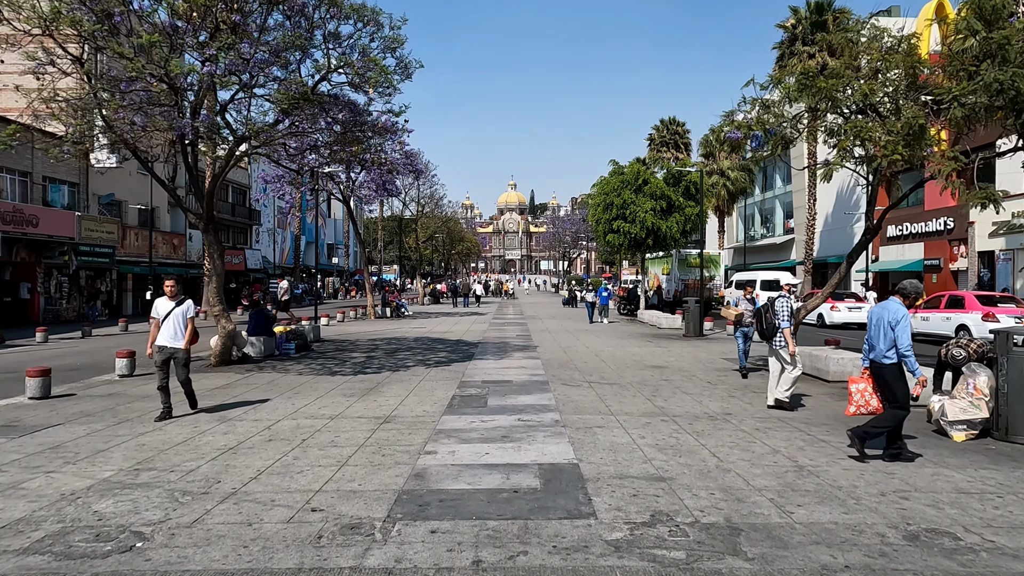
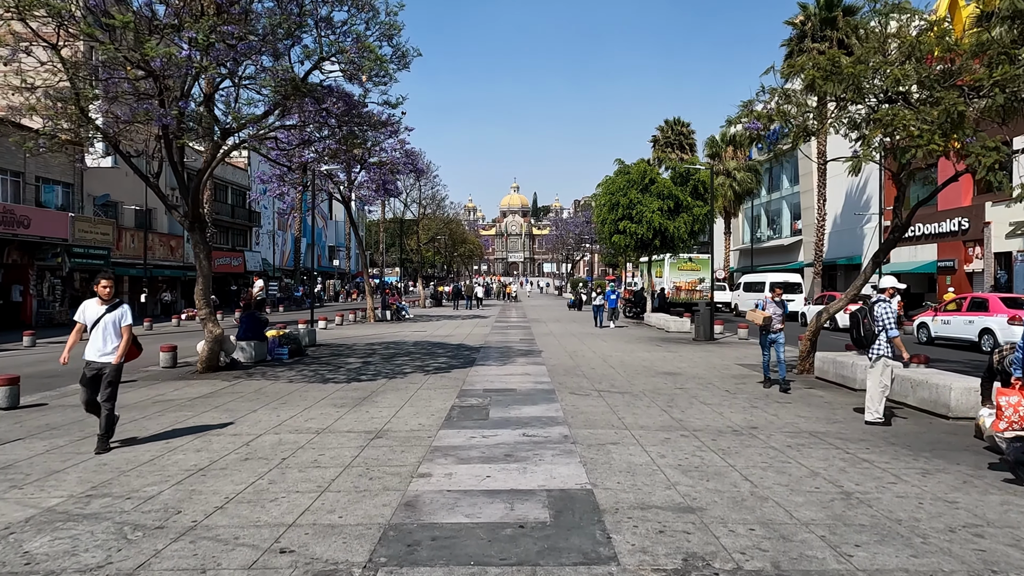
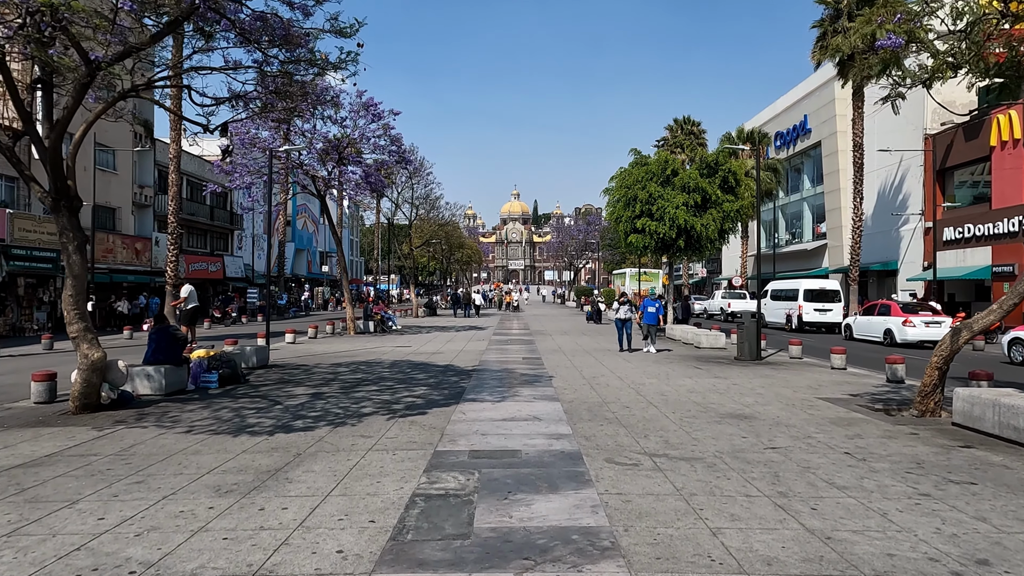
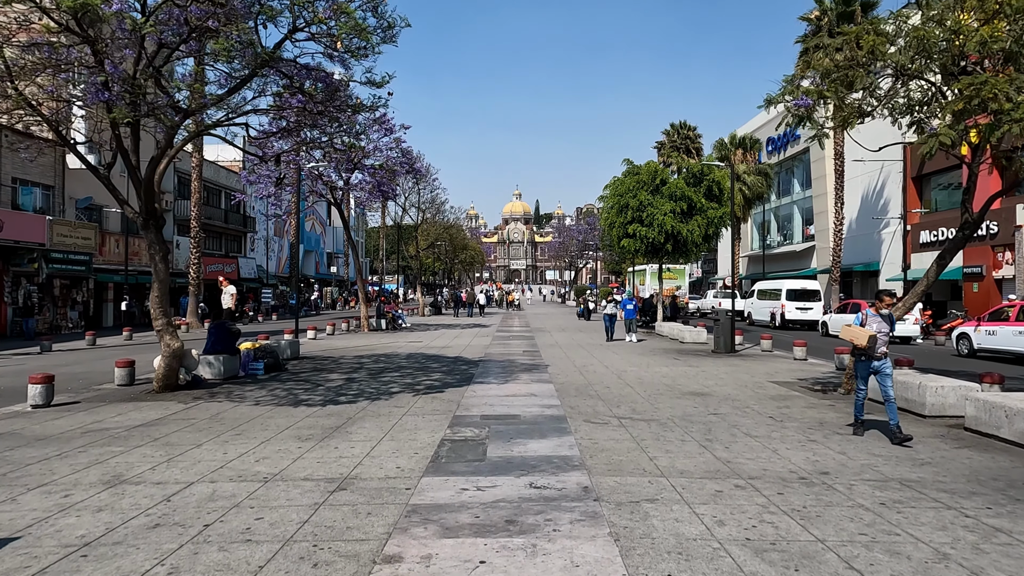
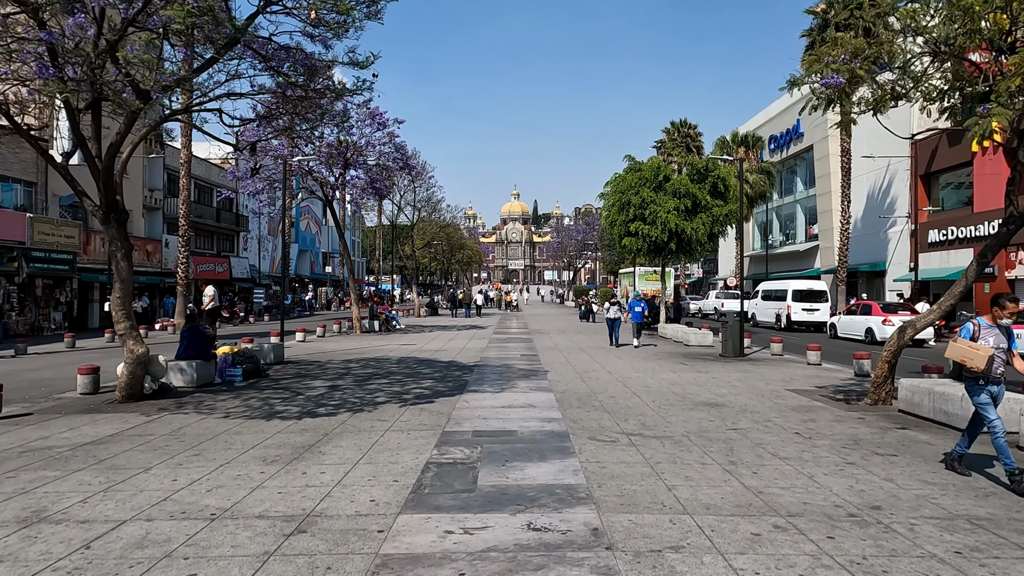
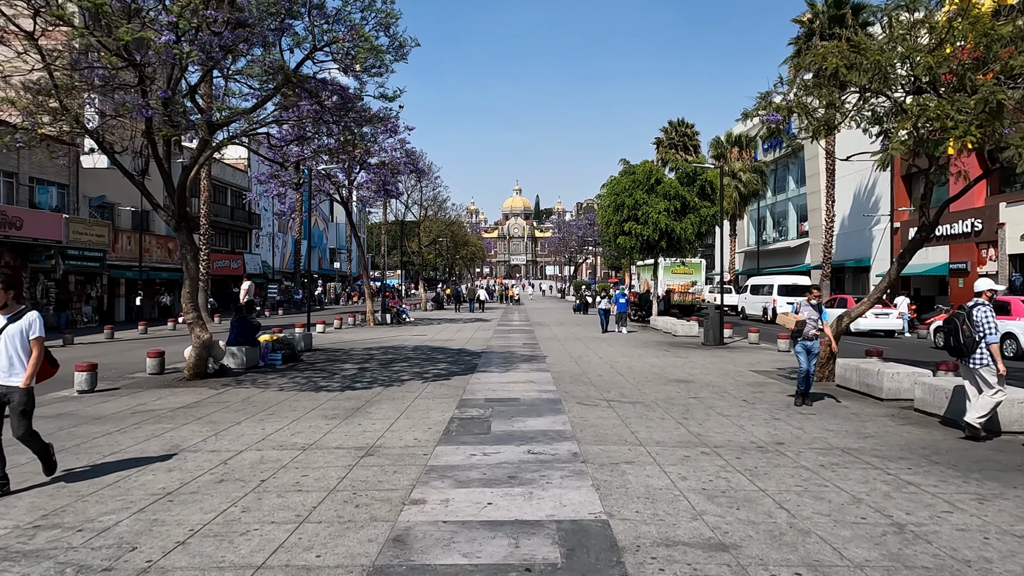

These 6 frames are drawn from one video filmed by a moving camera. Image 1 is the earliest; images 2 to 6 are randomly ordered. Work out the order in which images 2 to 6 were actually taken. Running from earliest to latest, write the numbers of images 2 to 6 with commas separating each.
2, 6, 4, 5, 3
